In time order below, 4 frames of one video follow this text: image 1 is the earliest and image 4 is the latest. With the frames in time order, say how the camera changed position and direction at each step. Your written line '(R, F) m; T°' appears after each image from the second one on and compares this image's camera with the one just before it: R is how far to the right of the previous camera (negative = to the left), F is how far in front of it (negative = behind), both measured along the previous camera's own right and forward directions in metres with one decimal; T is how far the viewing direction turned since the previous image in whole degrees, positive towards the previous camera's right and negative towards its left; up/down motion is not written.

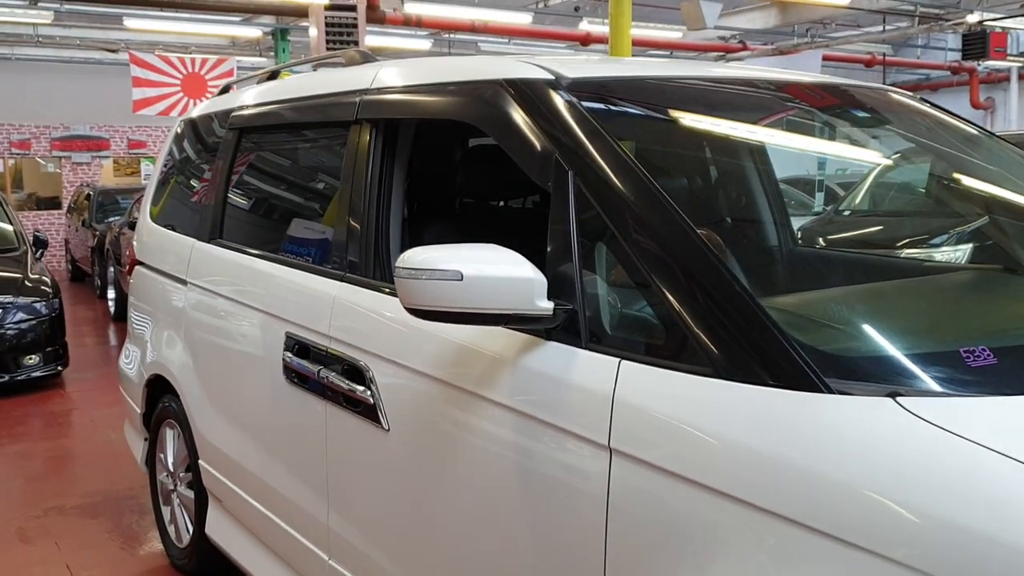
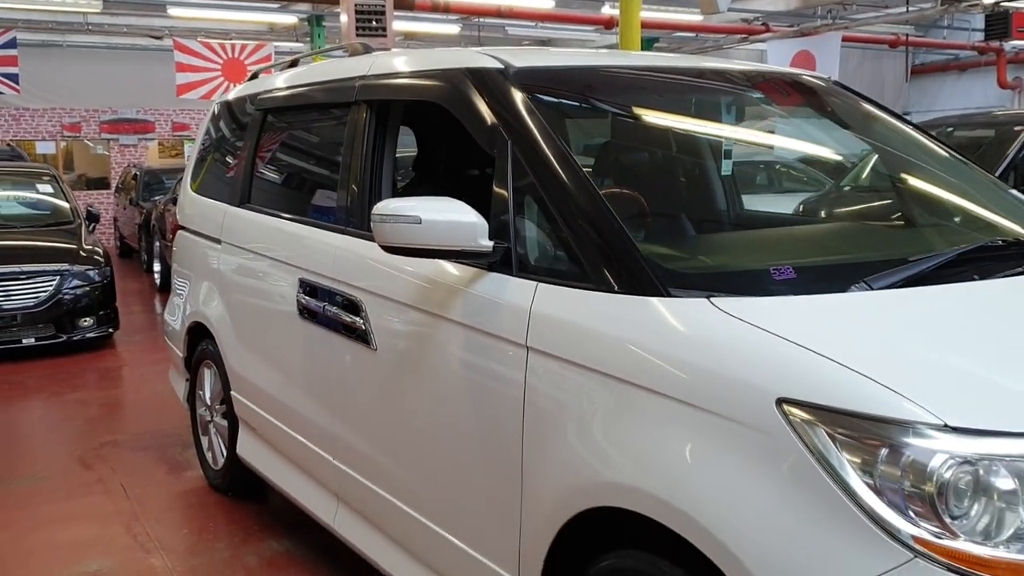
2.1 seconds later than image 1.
(+0.2, -0.5) m; -2°
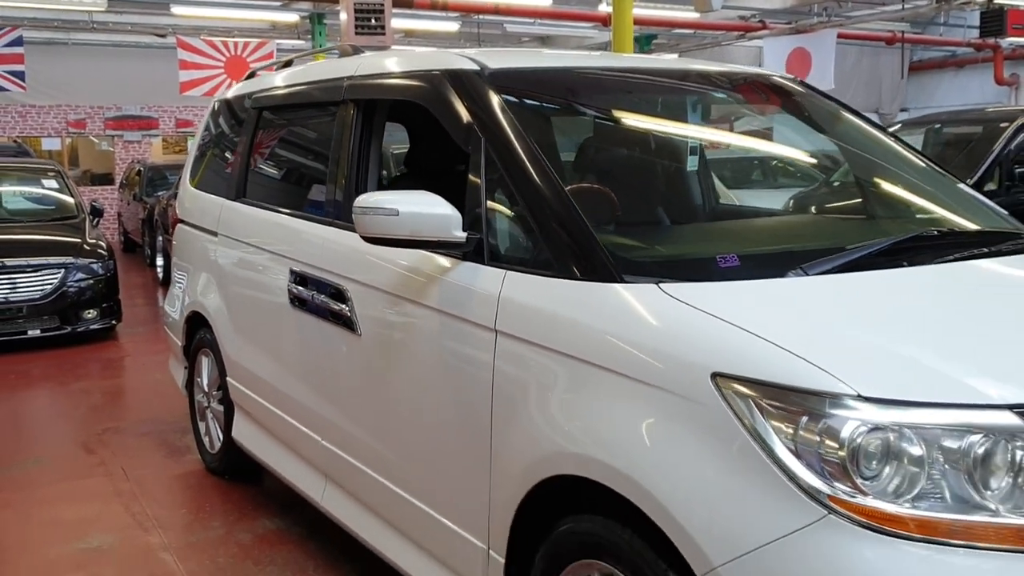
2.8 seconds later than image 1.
(+0.1, -0.2) m; 0°
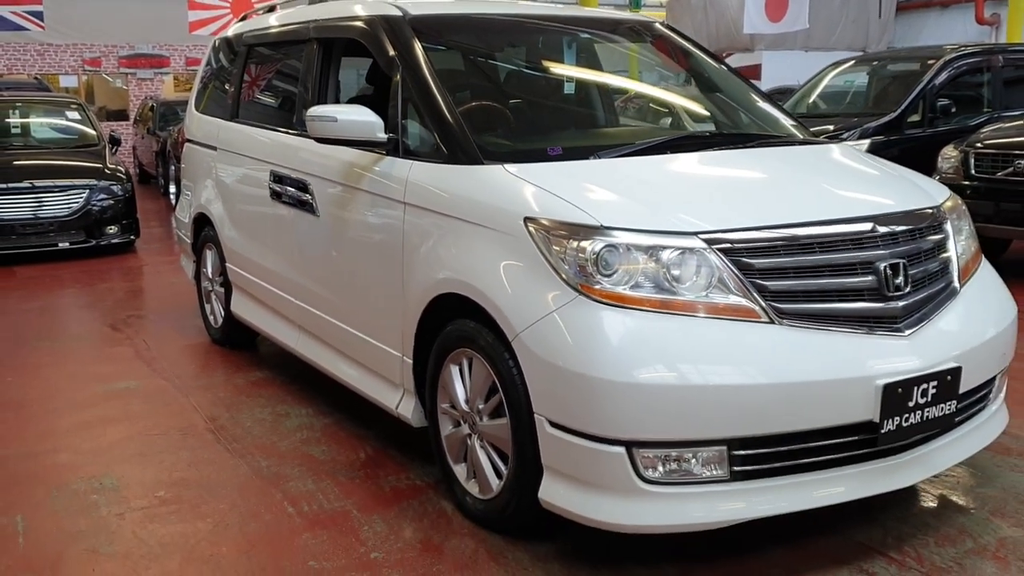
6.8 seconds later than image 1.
(+0.3, -1.0) m; -1°
